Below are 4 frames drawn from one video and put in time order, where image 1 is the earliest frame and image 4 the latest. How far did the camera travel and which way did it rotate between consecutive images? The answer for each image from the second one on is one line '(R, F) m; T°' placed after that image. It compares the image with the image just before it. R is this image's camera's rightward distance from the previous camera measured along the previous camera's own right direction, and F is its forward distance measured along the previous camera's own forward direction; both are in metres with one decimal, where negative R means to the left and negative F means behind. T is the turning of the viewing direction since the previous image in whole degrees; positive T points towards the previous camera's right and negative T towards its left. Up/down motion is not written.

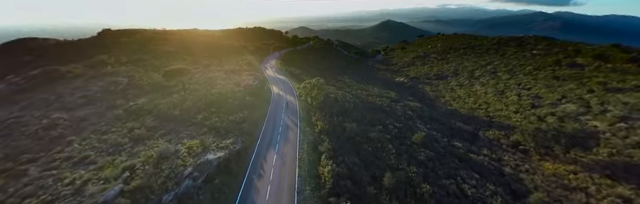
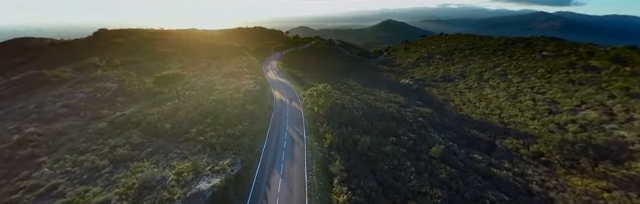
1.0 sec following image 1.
(-0.7, +1.8) m; 0°
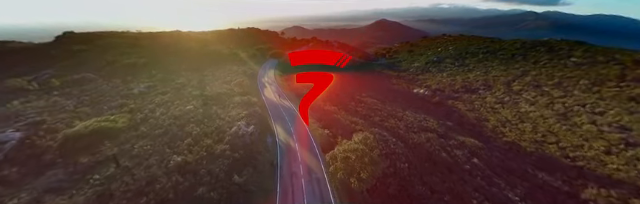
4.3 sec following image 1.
(-2.5, +7.5) m; +2°
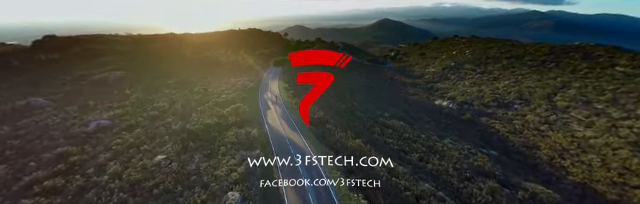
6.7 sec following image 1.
(-2.0, +6.0) m; 0°
